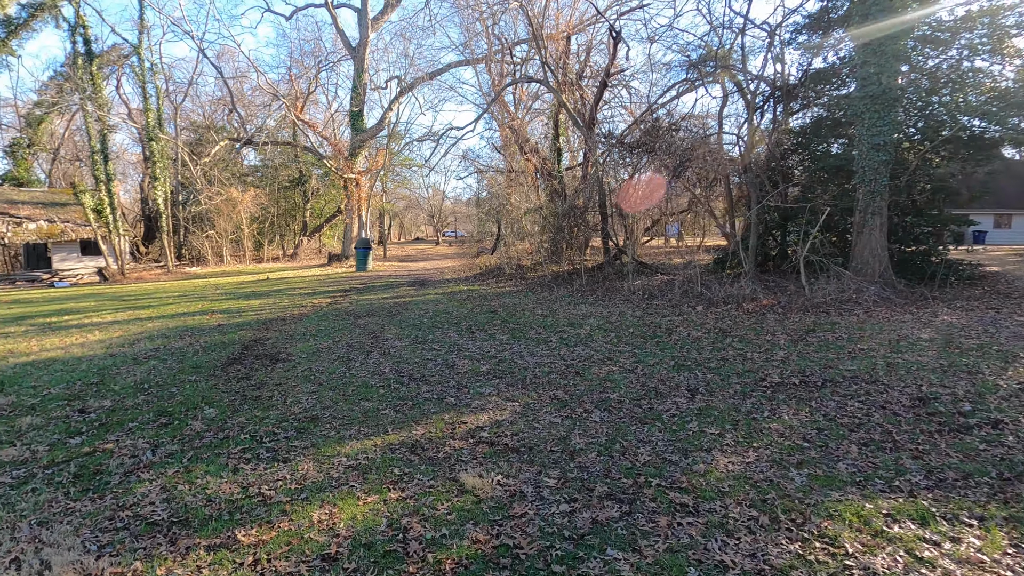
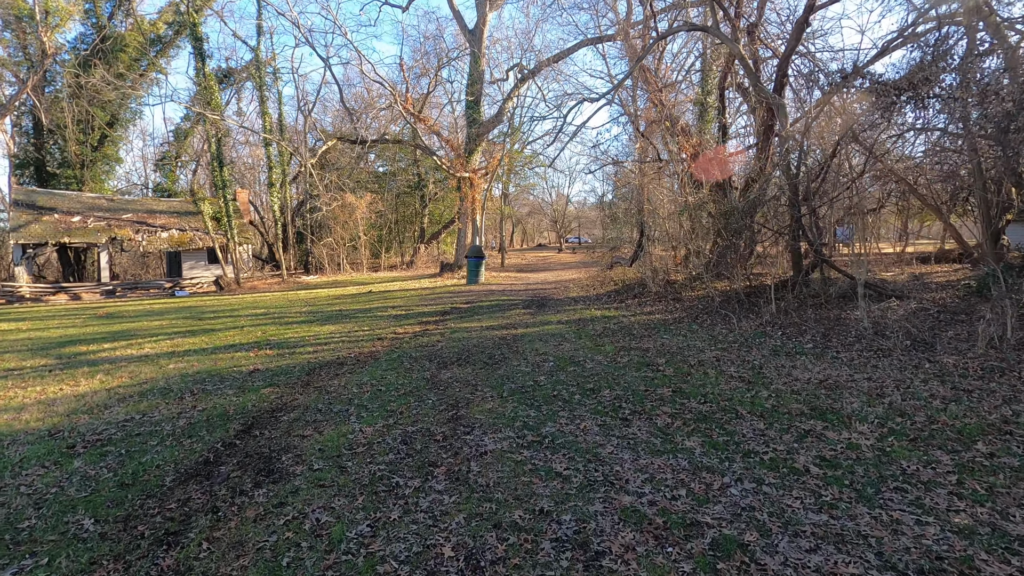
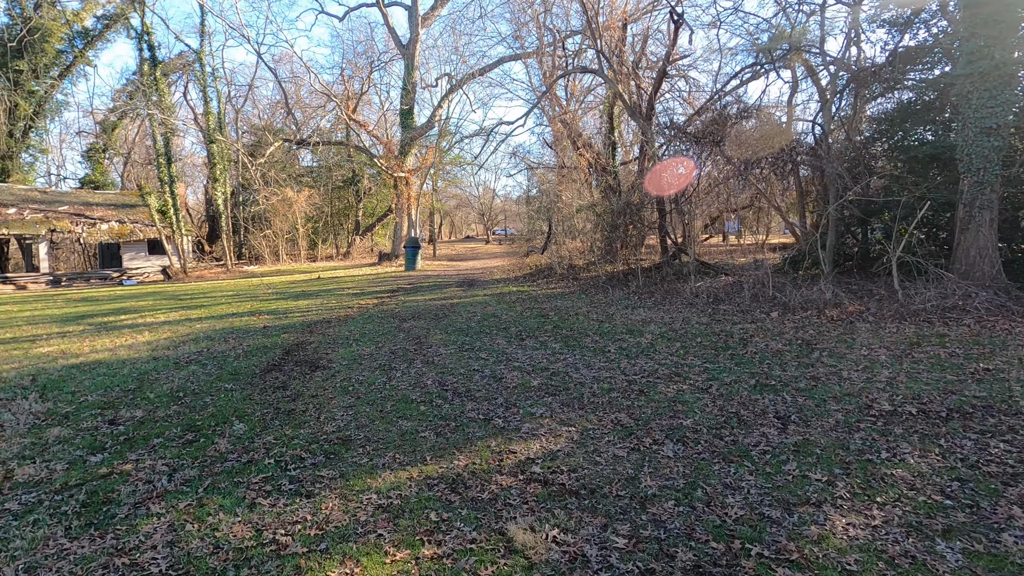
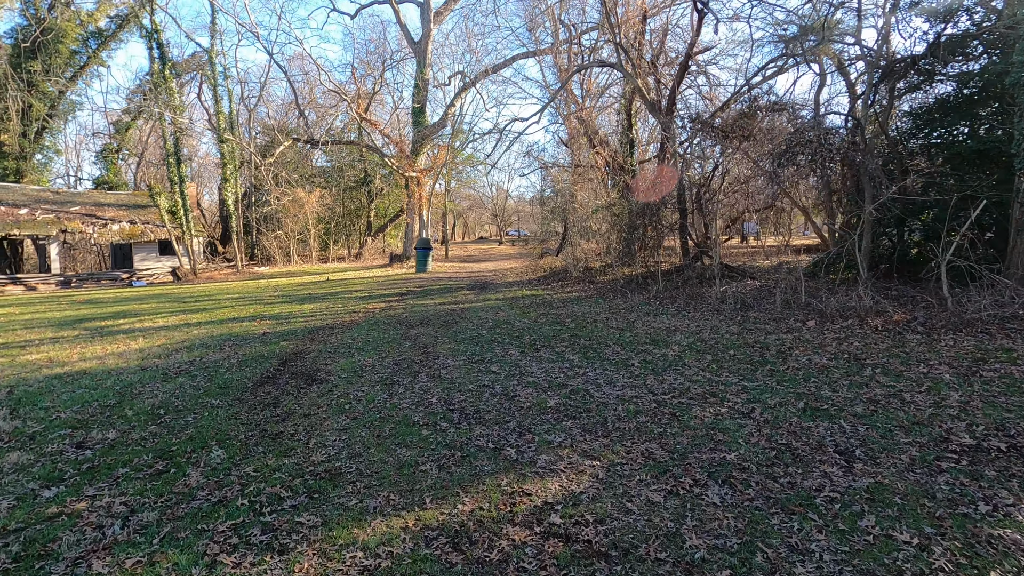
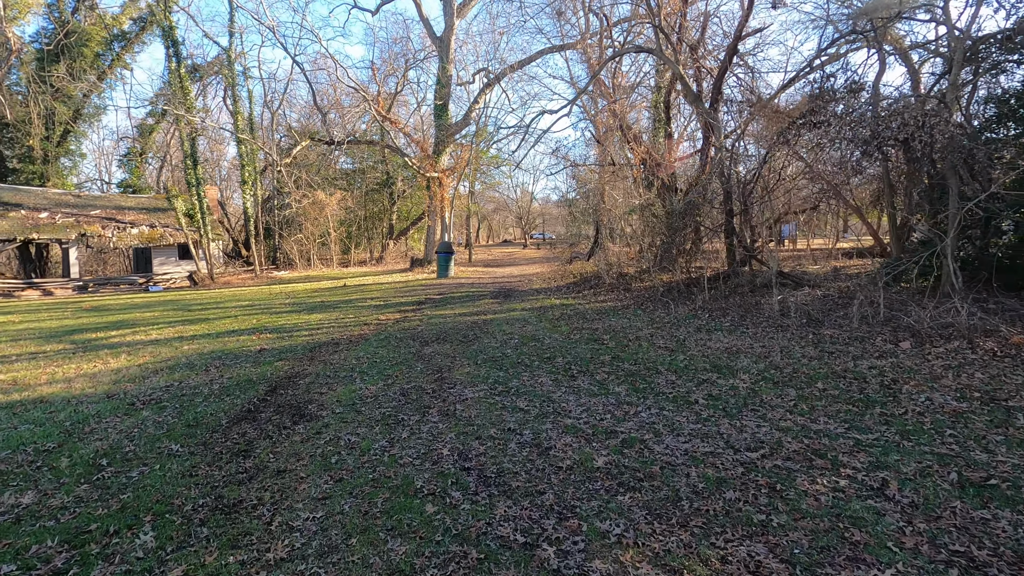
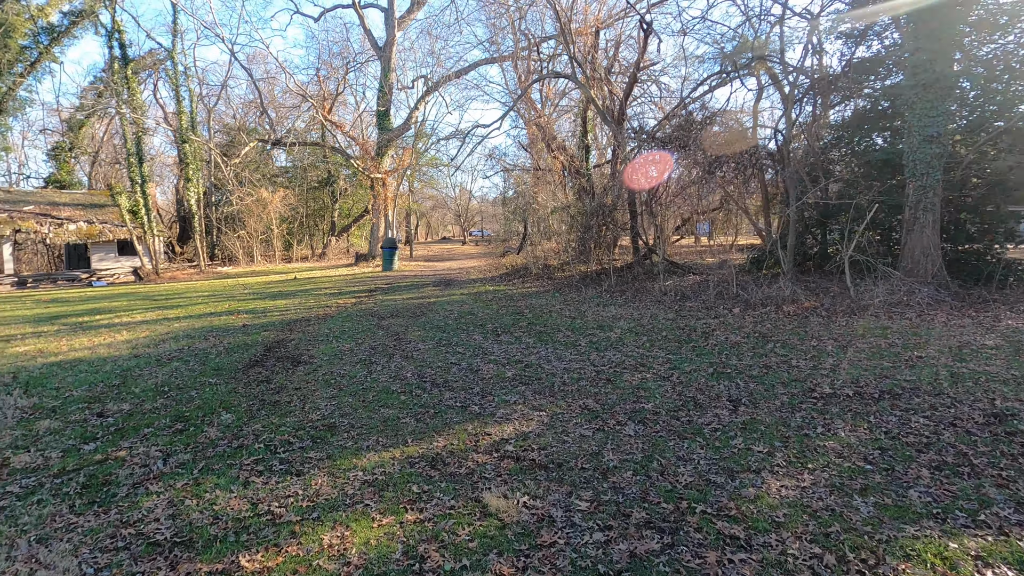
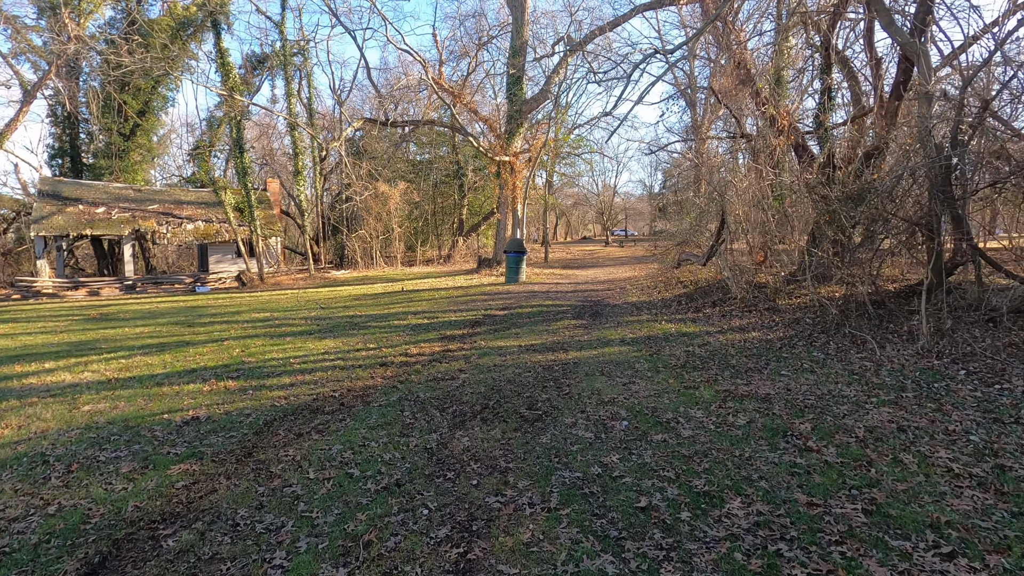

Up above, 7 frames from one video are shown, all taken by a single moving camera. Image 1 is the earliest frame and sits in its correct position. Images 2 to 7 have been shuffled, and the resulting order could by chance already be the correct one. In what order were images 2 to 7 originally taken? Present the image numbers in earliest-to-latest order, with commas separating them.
6, 3, 4, 5, 2, 7
